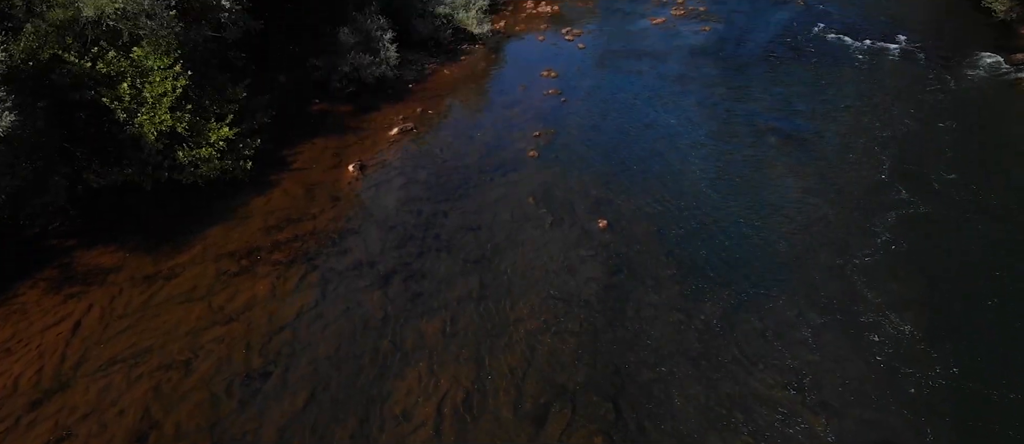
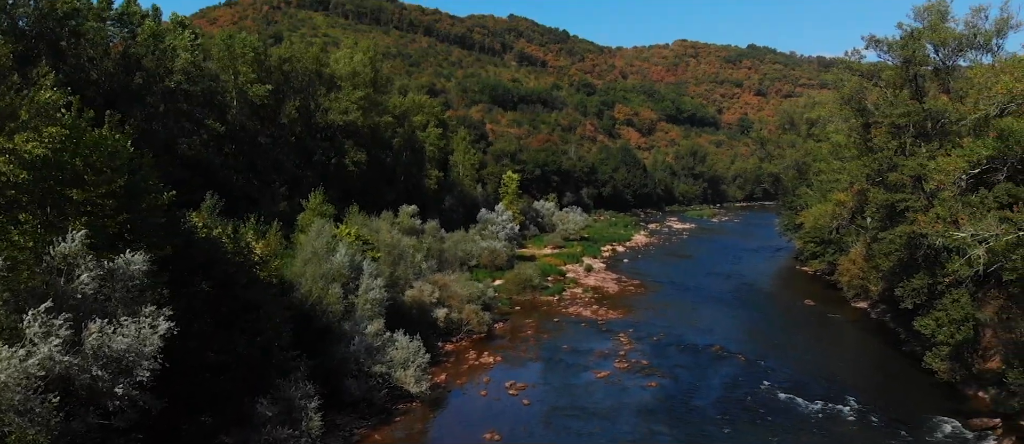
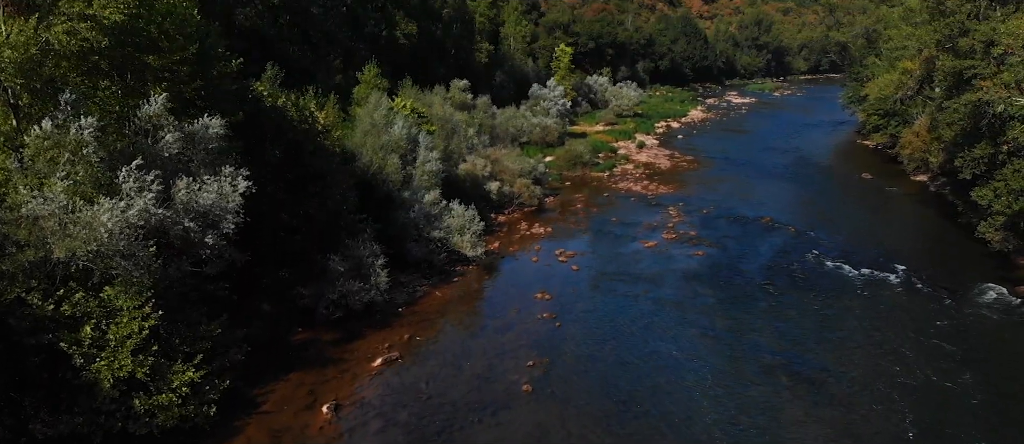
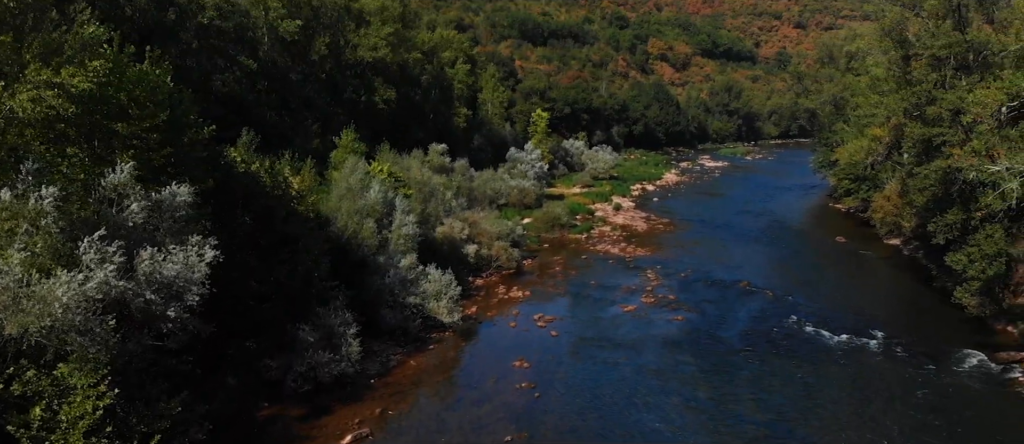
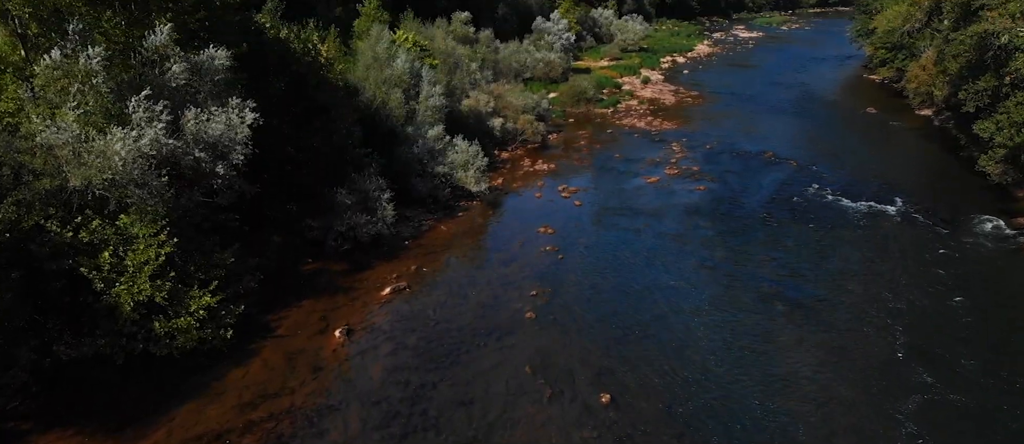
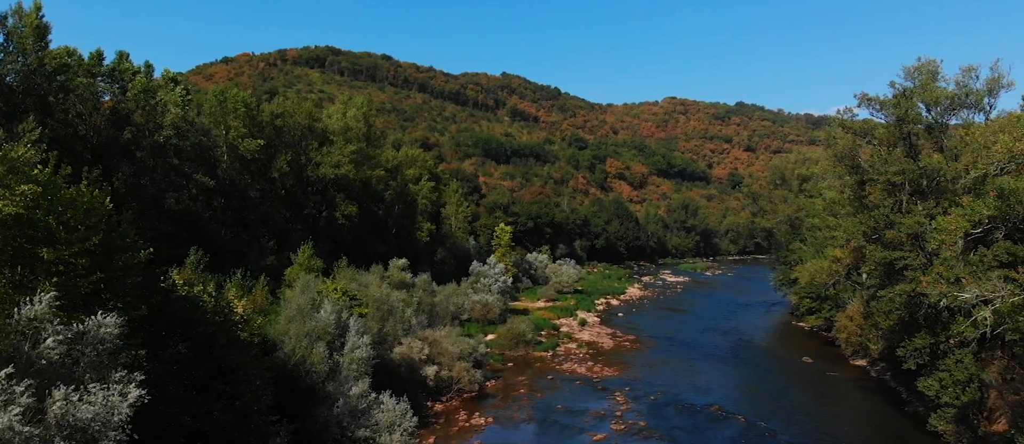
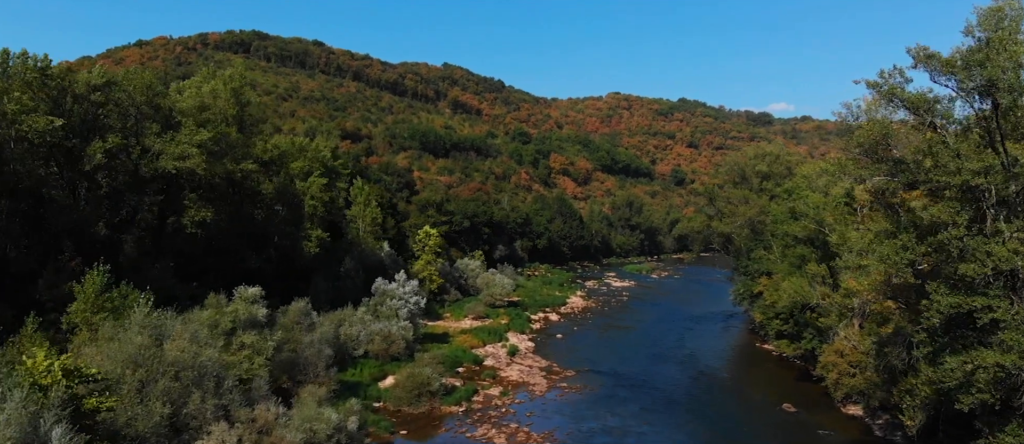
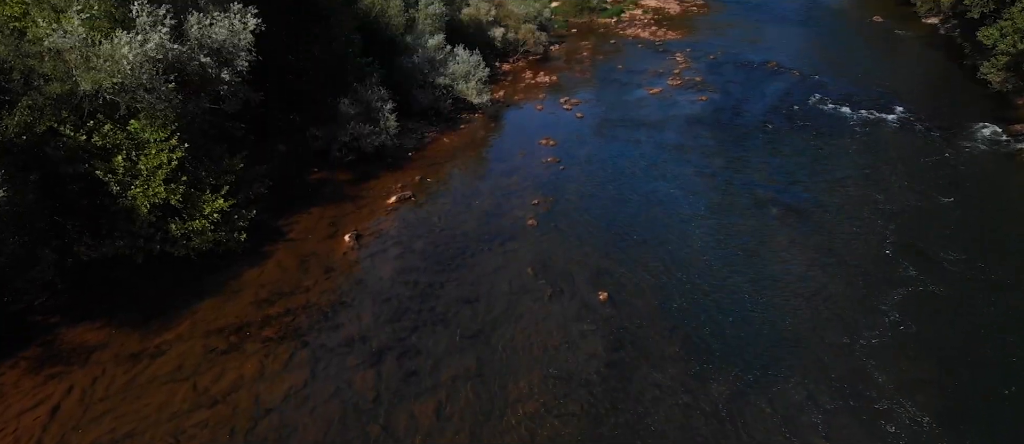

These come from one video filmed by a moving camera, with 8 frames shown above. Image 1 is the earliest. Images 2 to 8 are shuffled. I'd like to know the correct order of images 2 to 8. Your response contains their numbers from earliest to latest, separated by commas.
8, 5, 3, 4, 2, 6, 7
